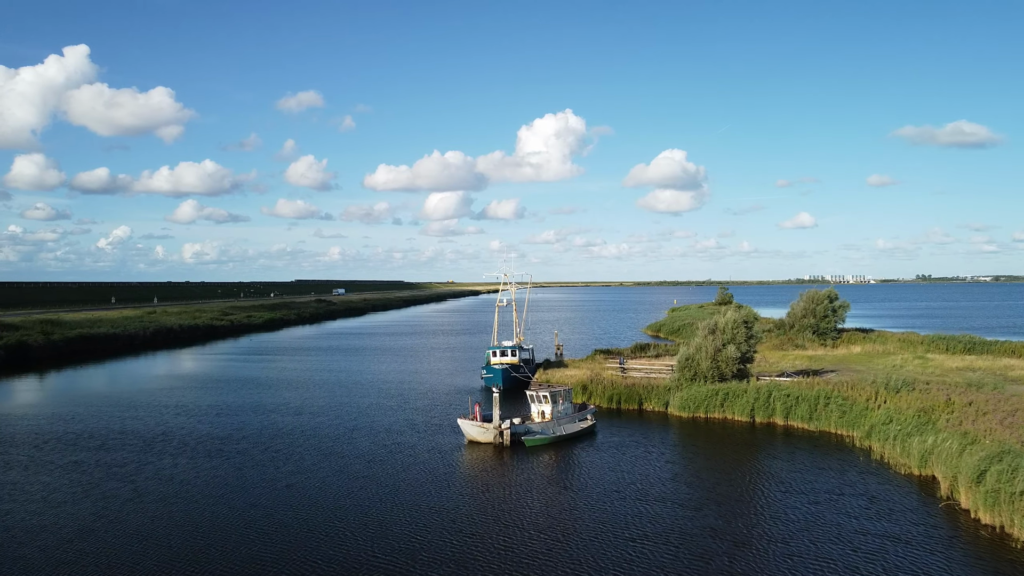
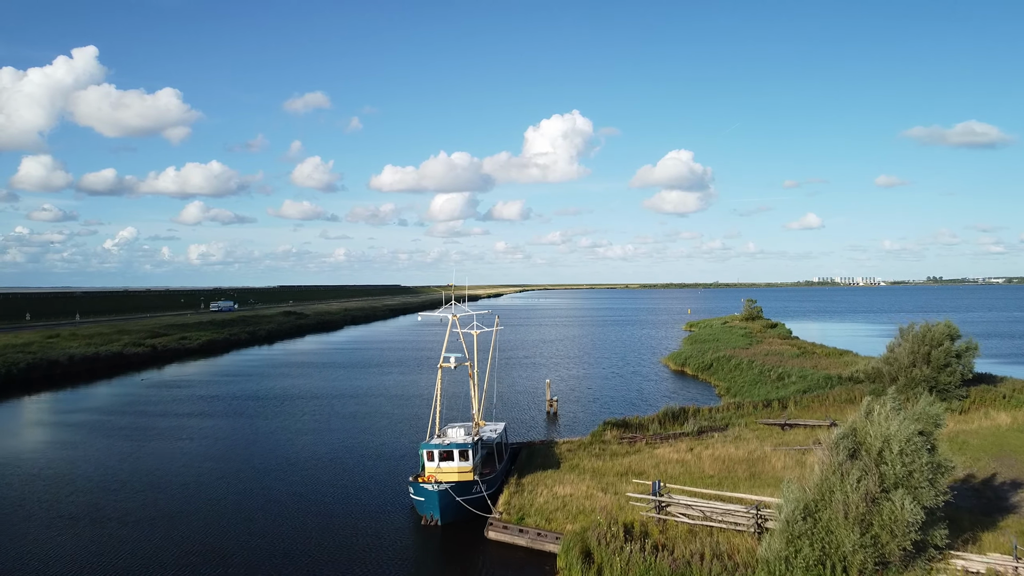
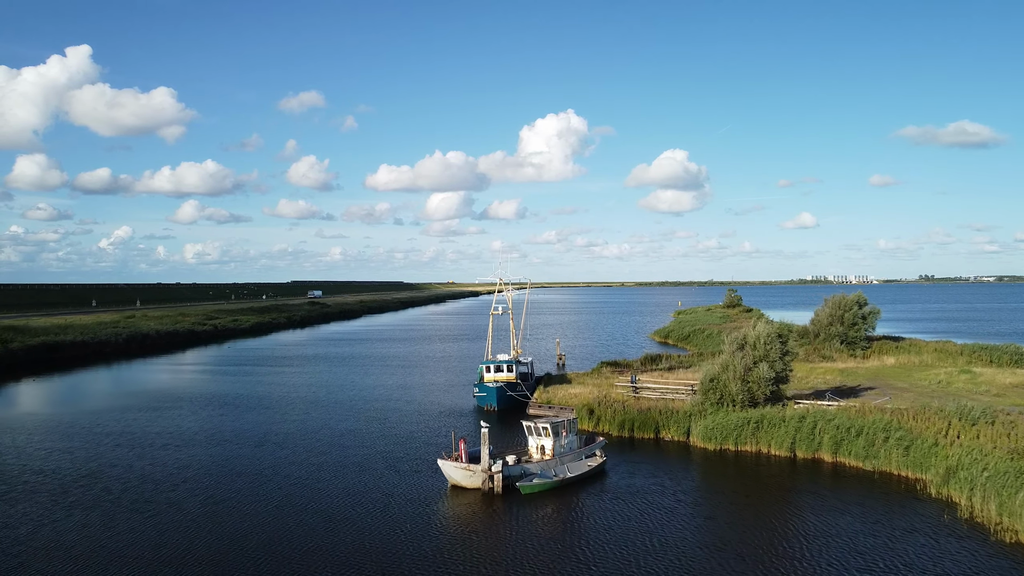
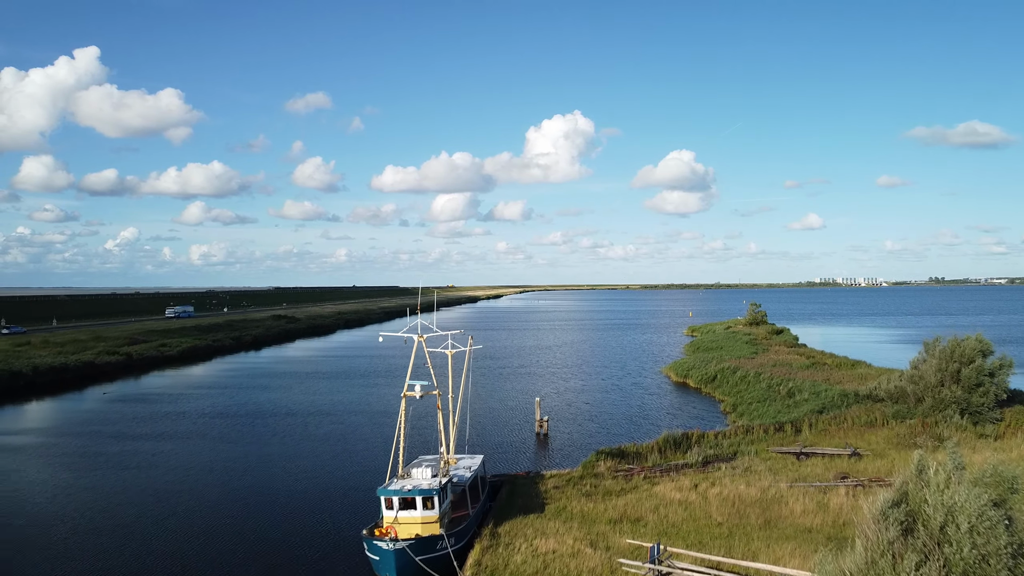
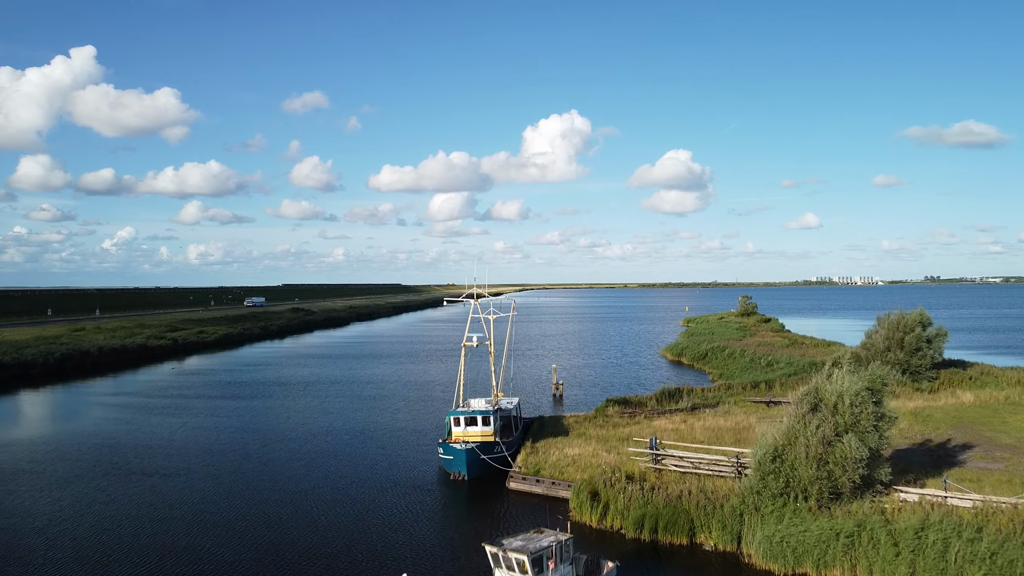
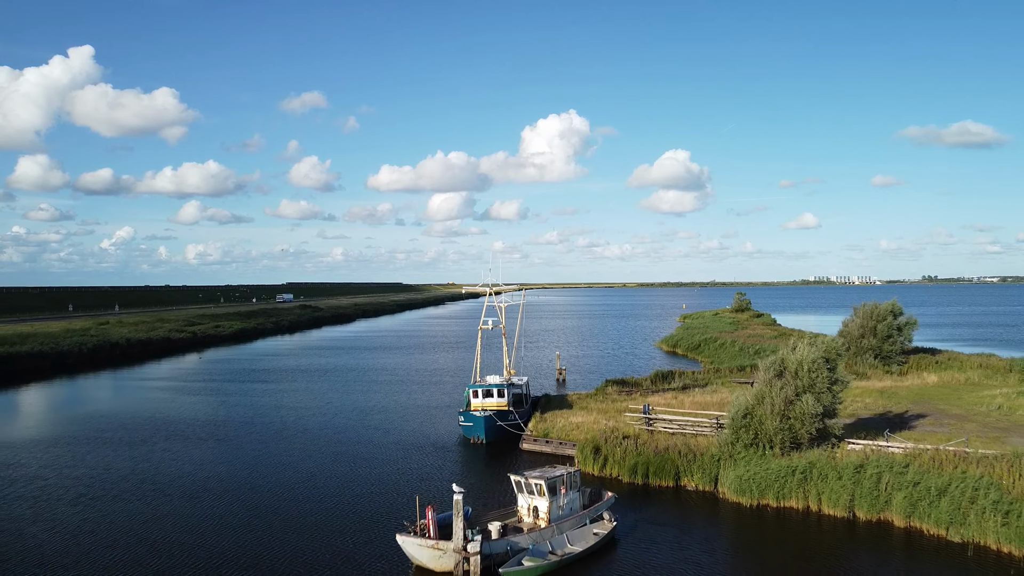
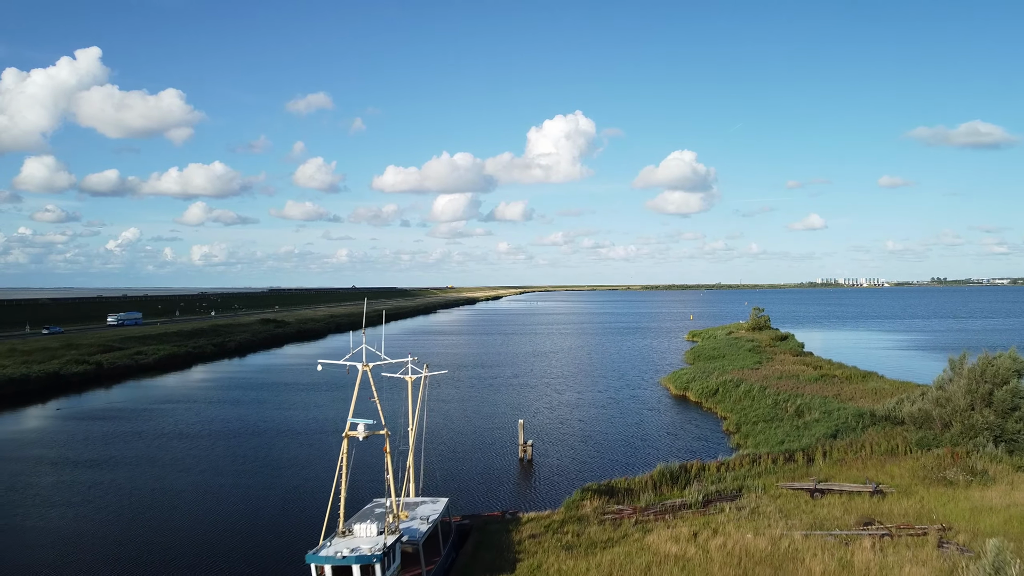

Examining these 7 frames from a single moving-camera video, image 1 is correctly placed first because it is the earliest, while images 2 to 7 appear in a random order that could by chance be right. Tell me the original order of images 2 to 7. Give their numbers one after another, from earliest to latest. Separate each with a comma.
3, 6, 5, 2, 4, 7
